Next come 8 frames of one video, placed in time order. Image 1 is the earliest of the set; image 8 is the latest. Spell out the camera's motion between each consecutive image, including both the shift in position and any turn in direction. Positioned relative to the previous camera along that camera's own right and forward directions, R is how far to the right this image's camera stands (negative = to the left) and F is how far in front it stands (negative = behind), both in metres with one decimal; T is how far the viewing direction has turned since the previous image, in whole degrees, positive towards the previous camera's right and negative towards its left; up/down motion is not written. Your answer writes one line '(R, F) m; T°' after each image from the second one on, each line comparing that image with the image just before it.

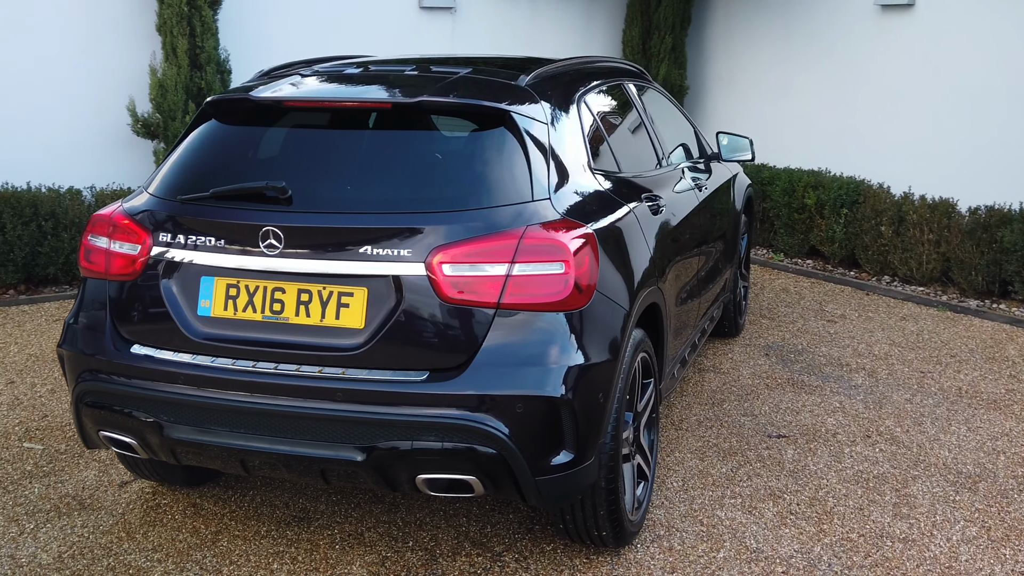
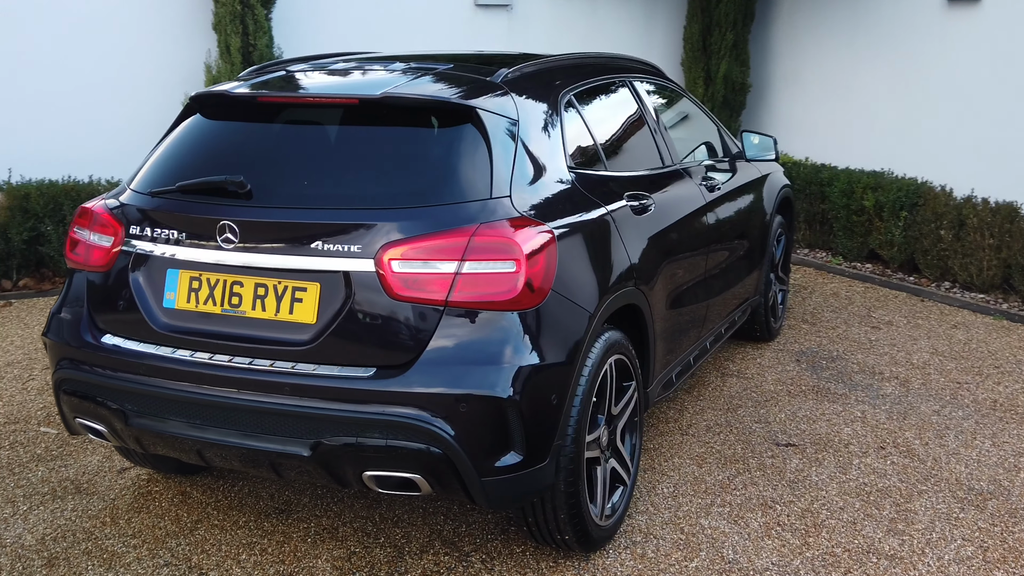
(+0.3, 0.0) m; -5°
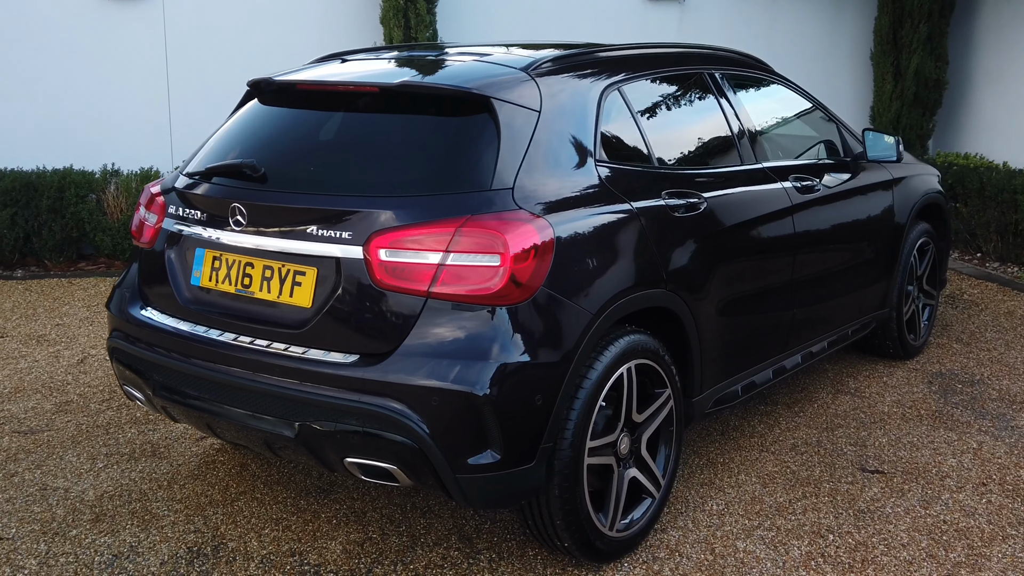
(+0.5, +0.1) m; -13°
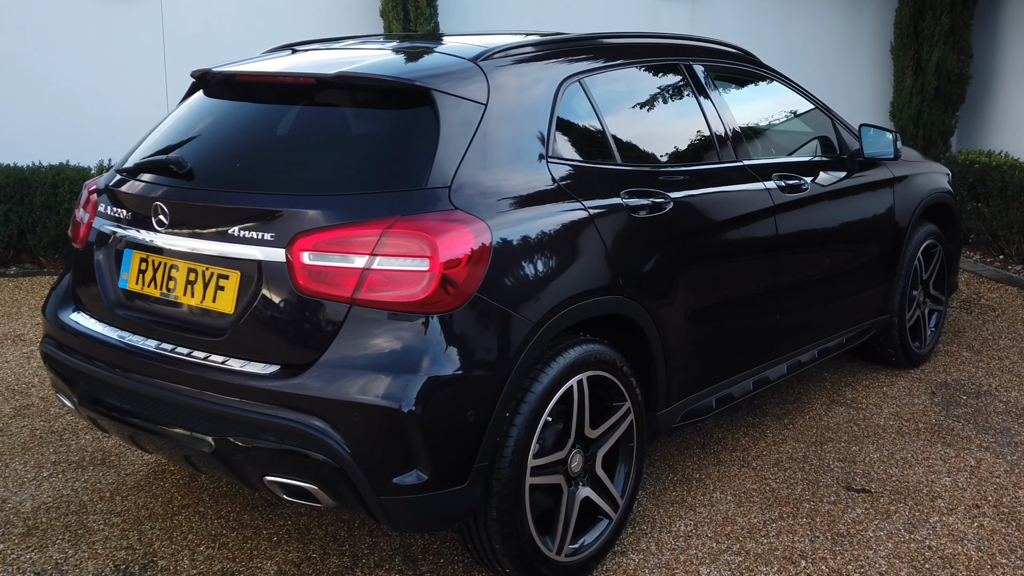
(+0.2, +0.2) m; -2°
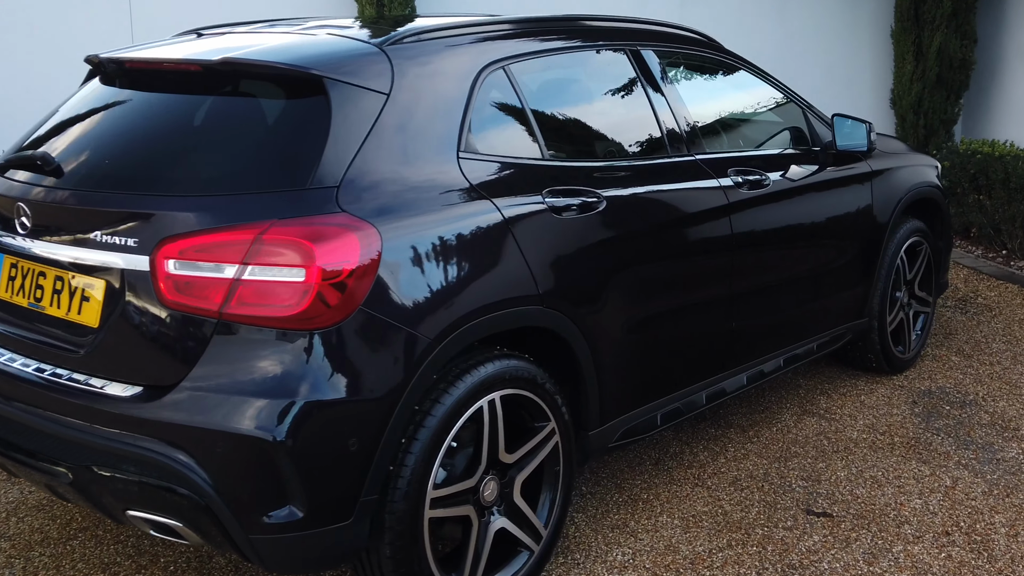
(+0.2, +0.2) m; -1°
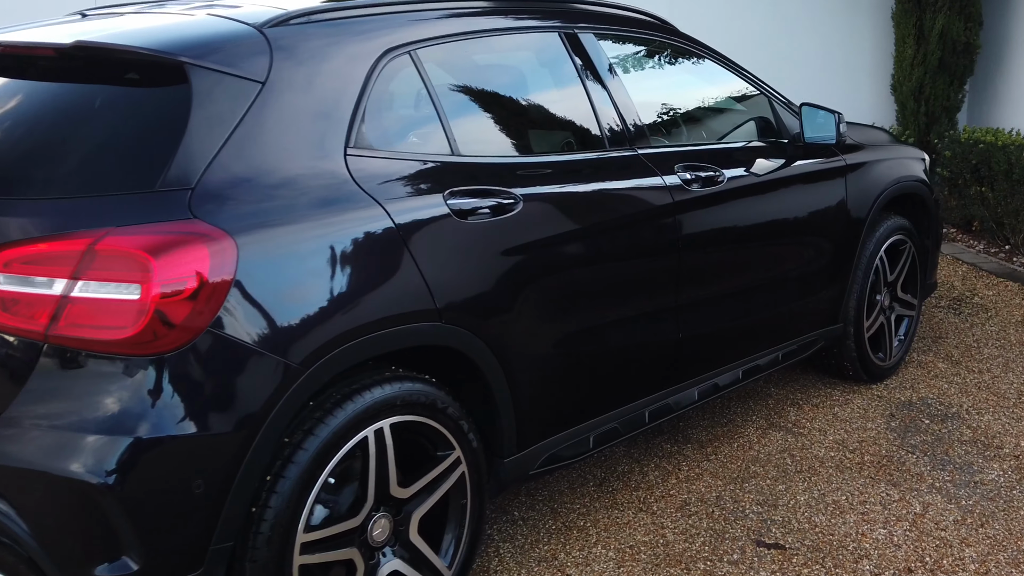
(+0.2, +0.3) m; -1°
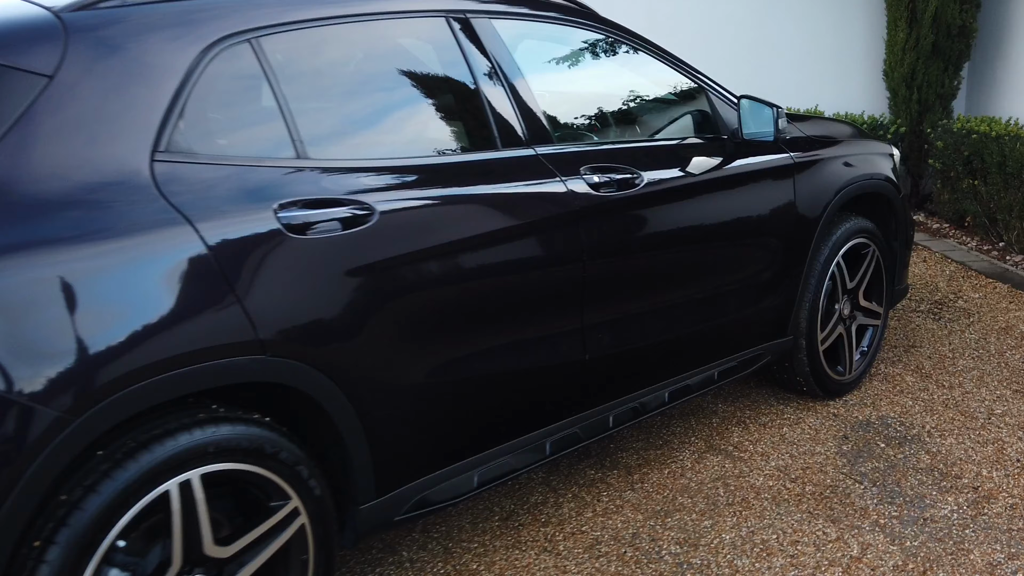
(+0.3, +0.3) m; -1°
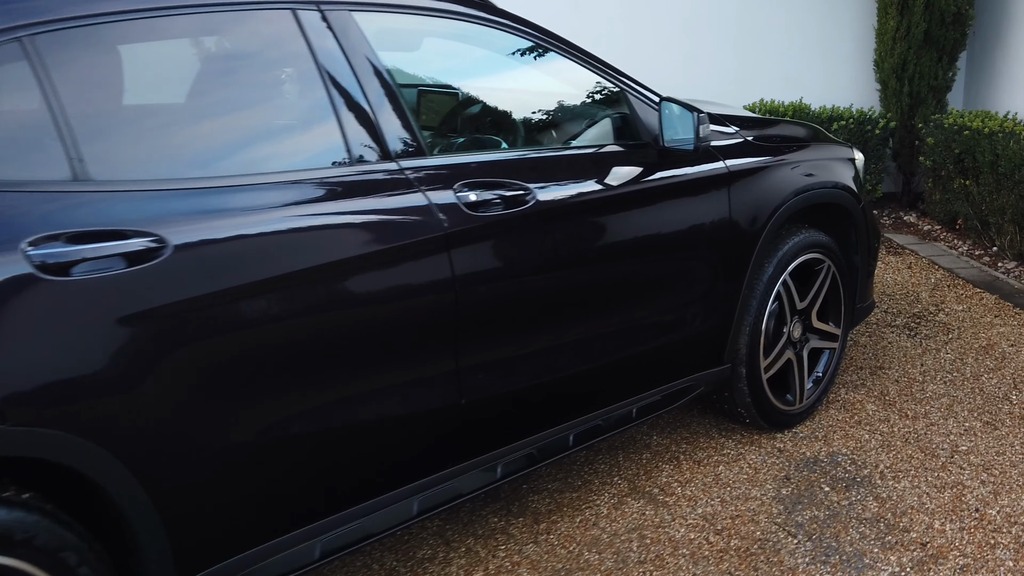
(+0.3, +0.3) m; -1°
